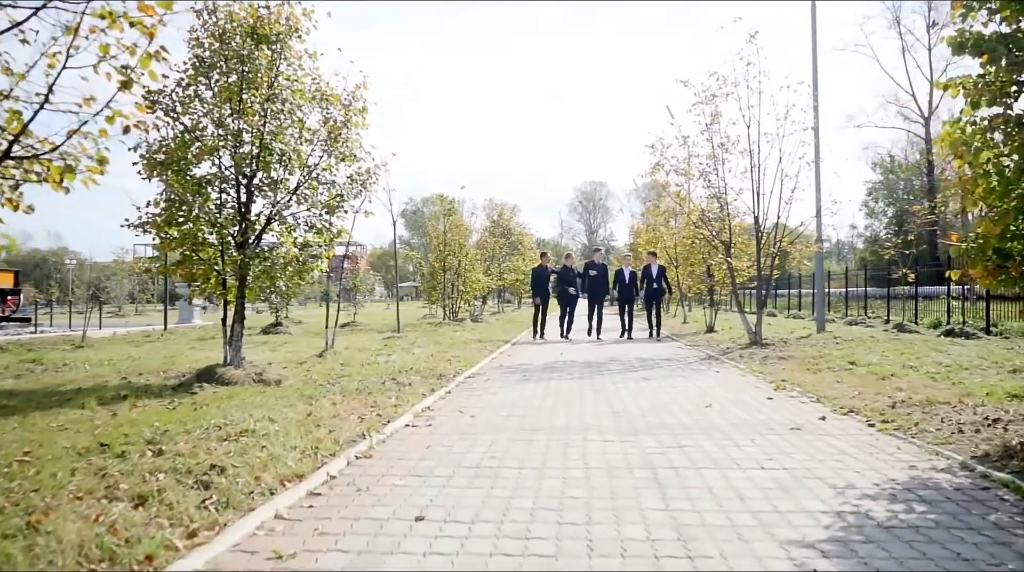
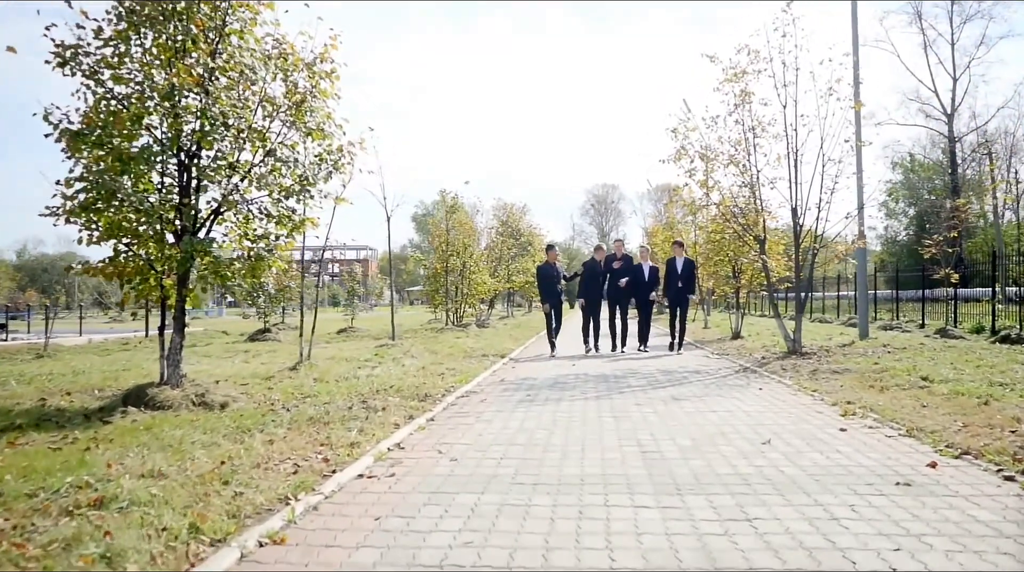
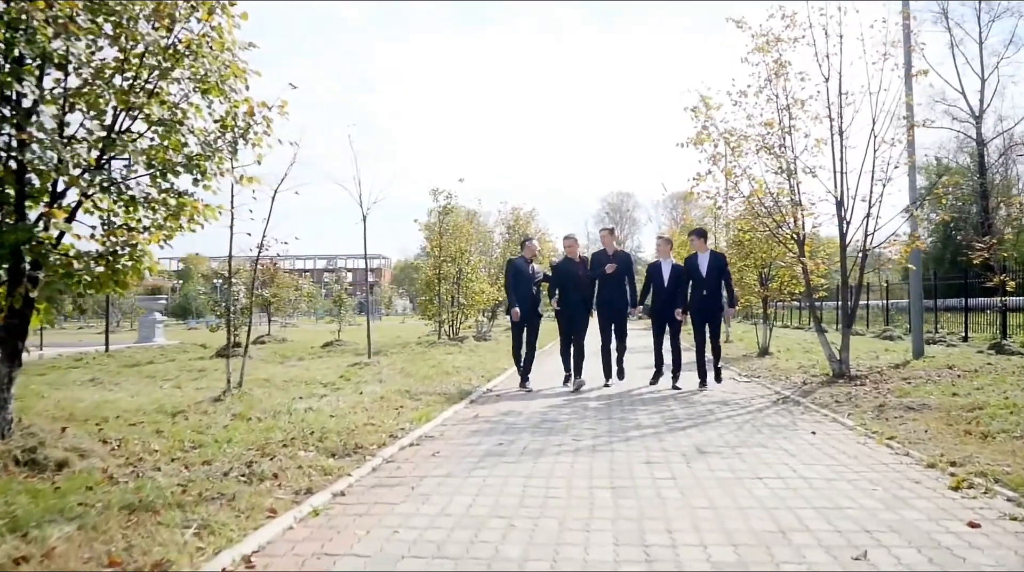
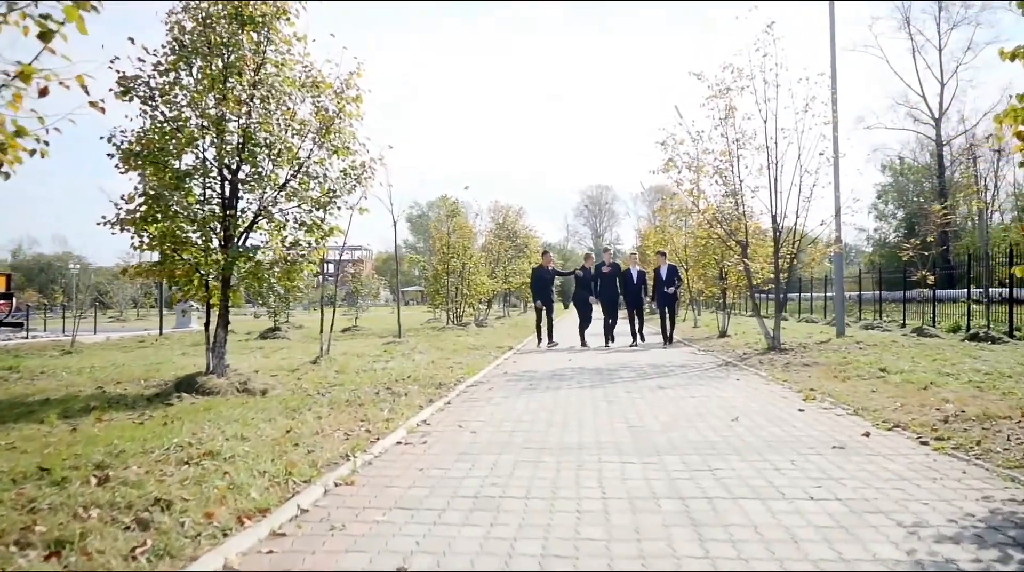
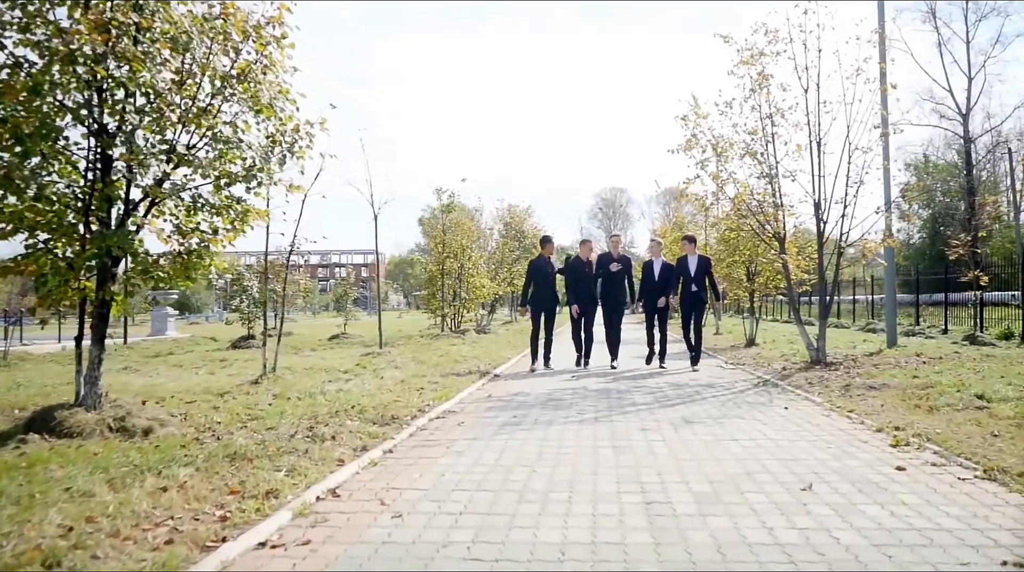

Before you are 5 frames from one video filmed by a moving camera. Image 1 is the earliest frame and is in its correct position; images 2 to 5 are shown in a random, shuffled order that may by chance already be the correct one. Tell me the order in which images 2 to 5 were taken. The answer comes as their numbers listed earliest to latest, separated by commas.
4, 2, 5, 3
